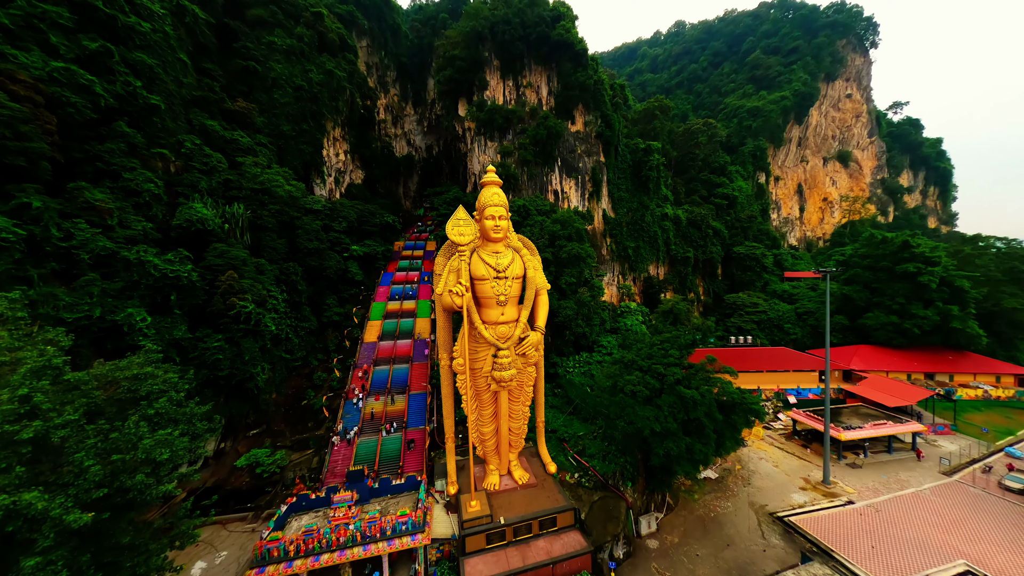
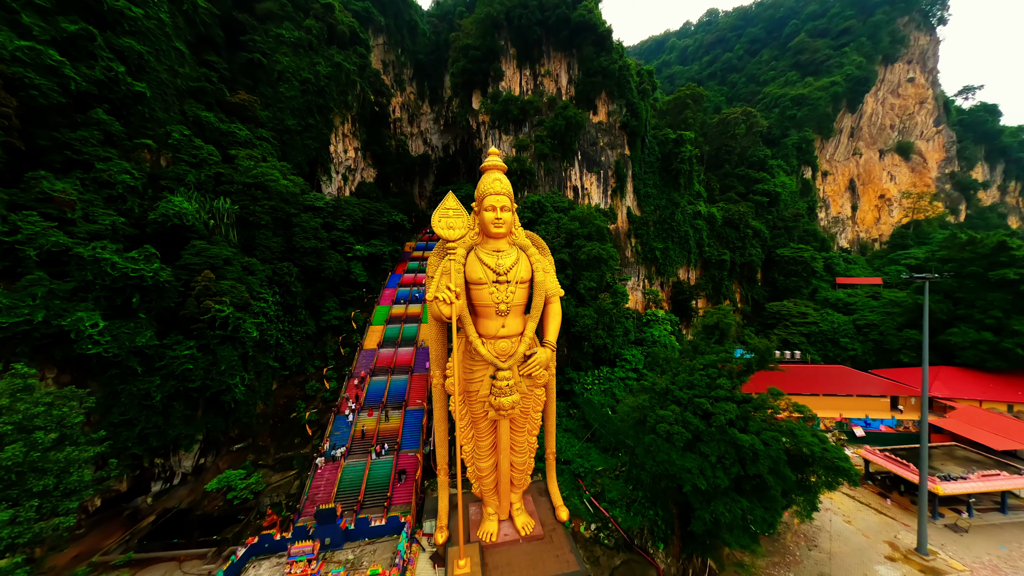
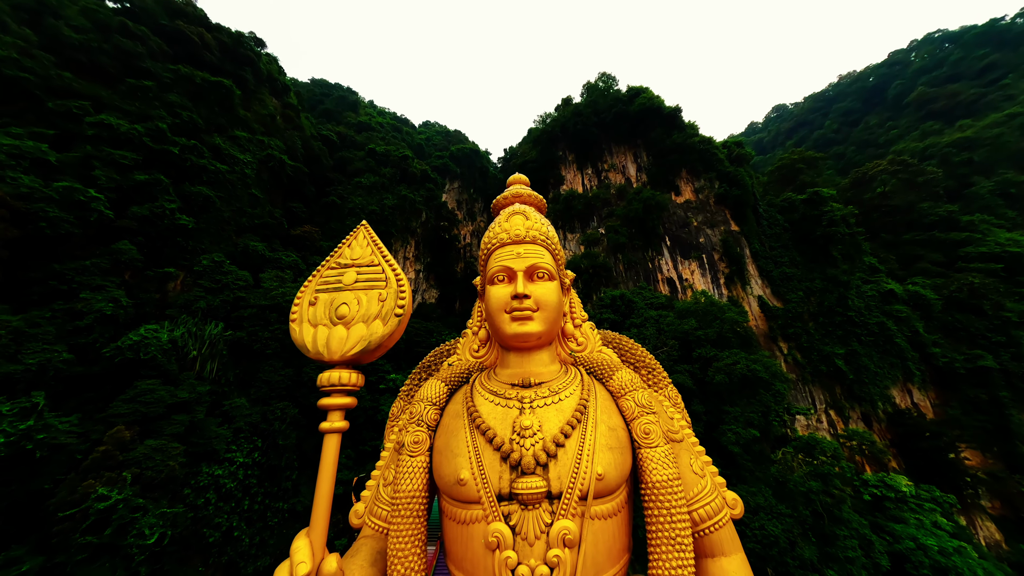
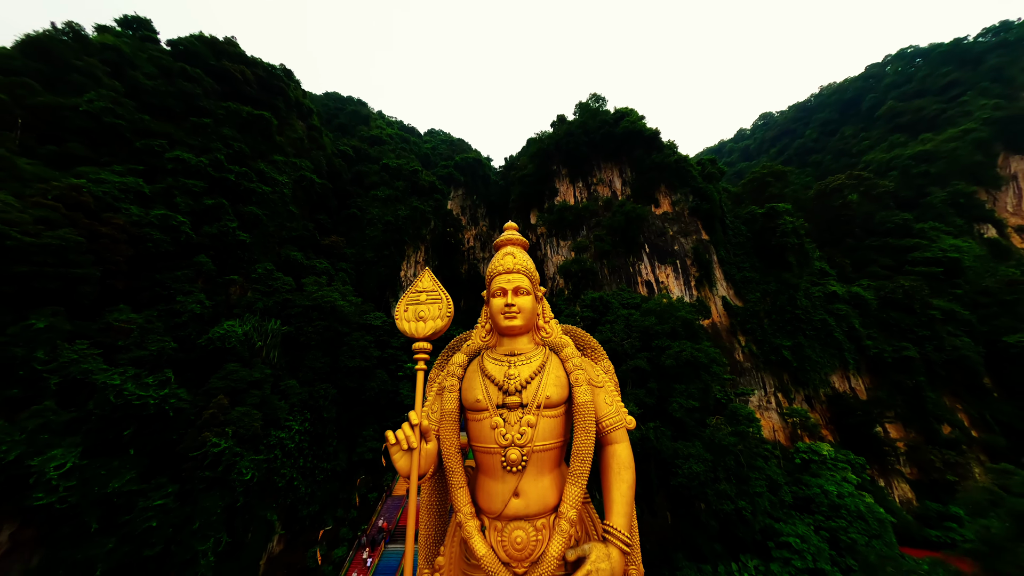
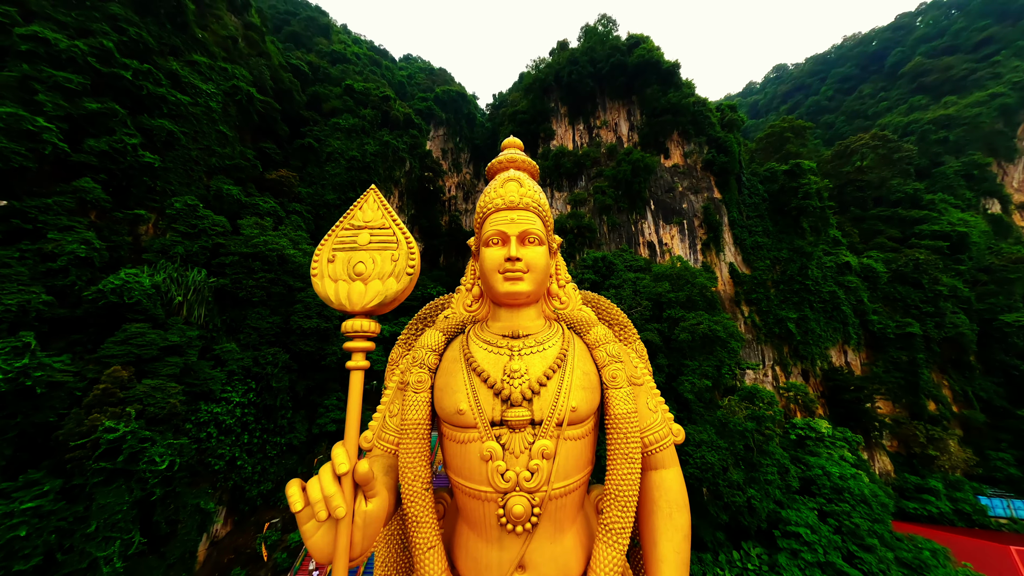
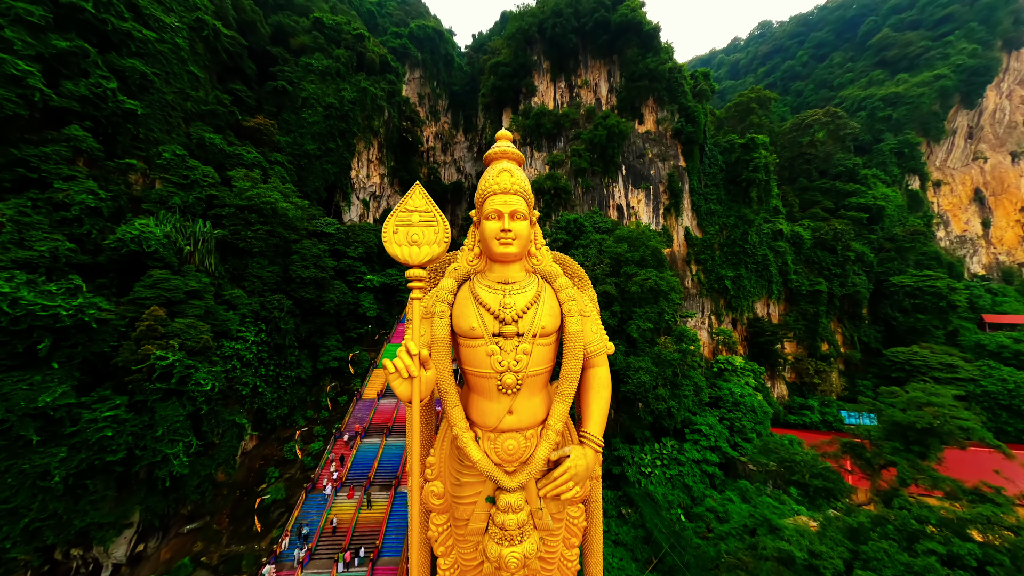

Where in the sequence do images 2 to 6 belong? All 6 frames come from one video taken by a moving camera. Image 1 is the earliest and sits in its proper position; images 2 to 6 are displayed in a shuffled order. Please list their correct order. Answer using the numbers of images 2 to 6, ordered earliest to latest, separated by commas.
2, 6, 5, 3, 4
